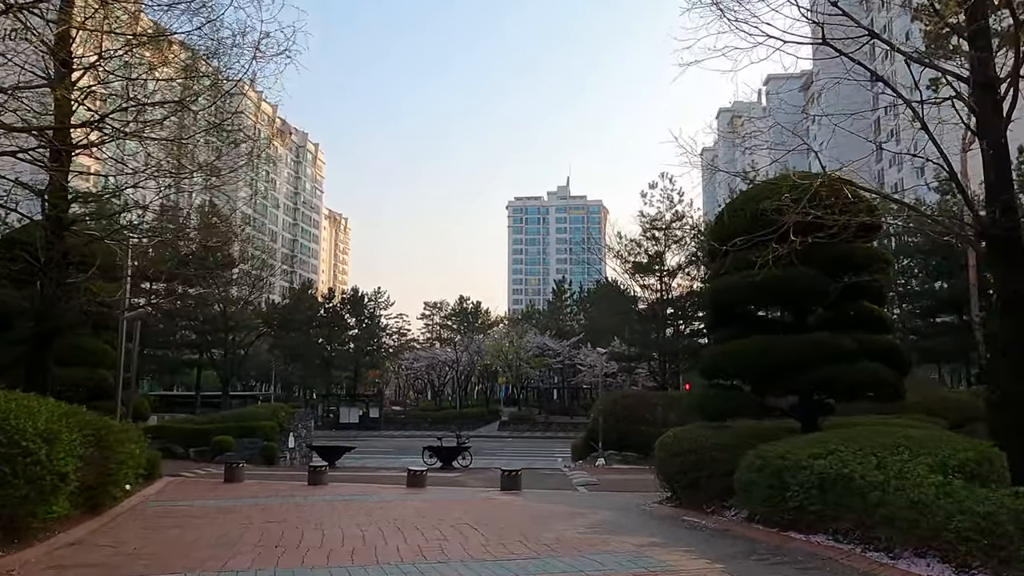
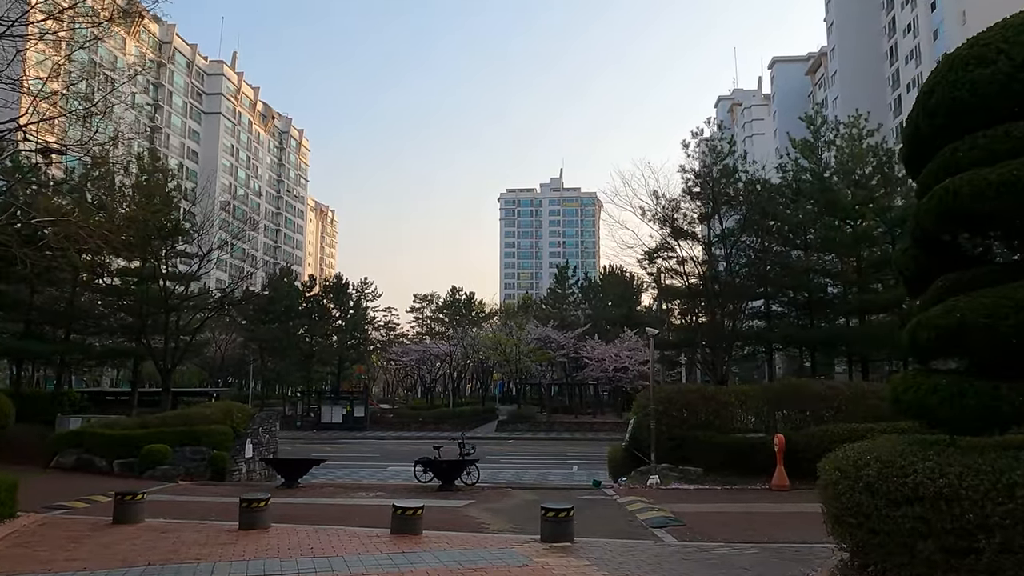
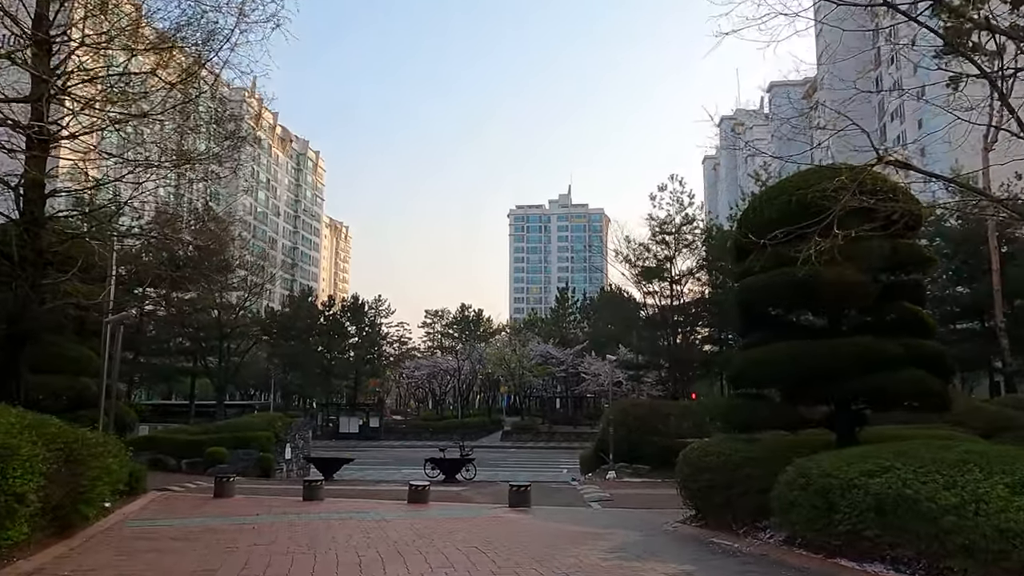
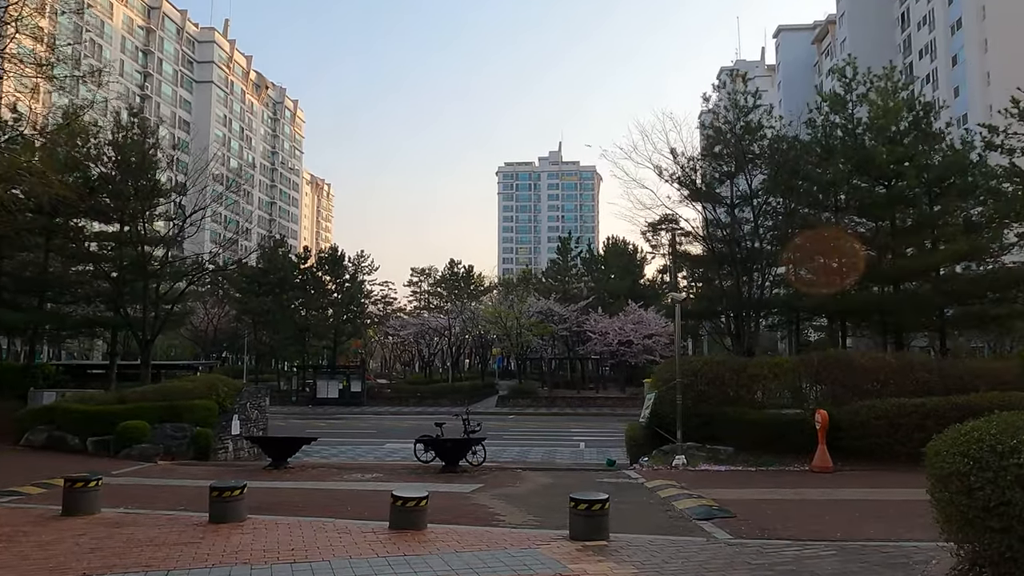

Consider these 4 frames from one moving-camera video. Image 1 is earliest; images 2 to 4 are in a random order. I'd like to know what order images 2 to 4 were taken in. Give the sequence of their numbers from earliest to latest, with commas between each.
3, 2, 4
